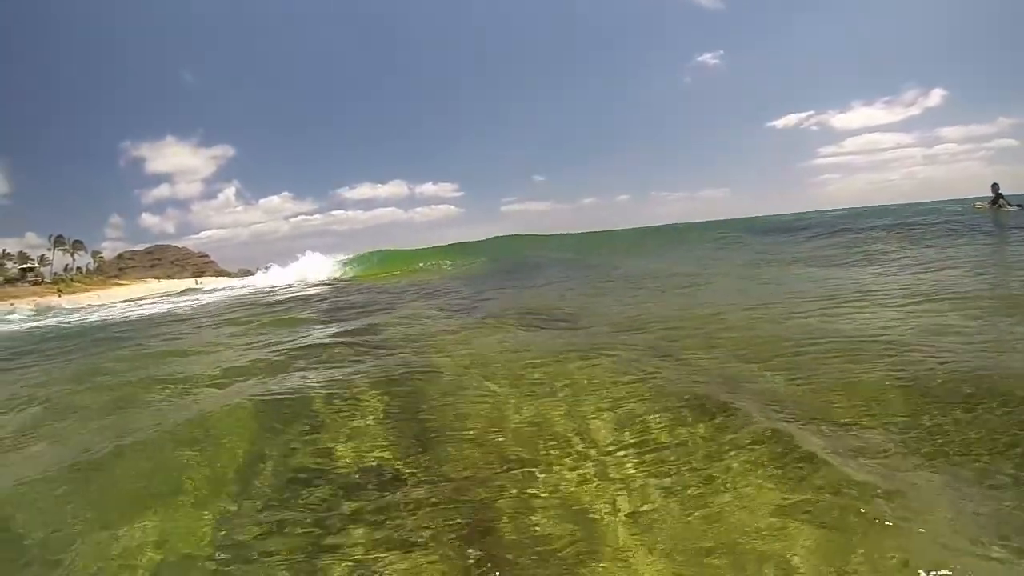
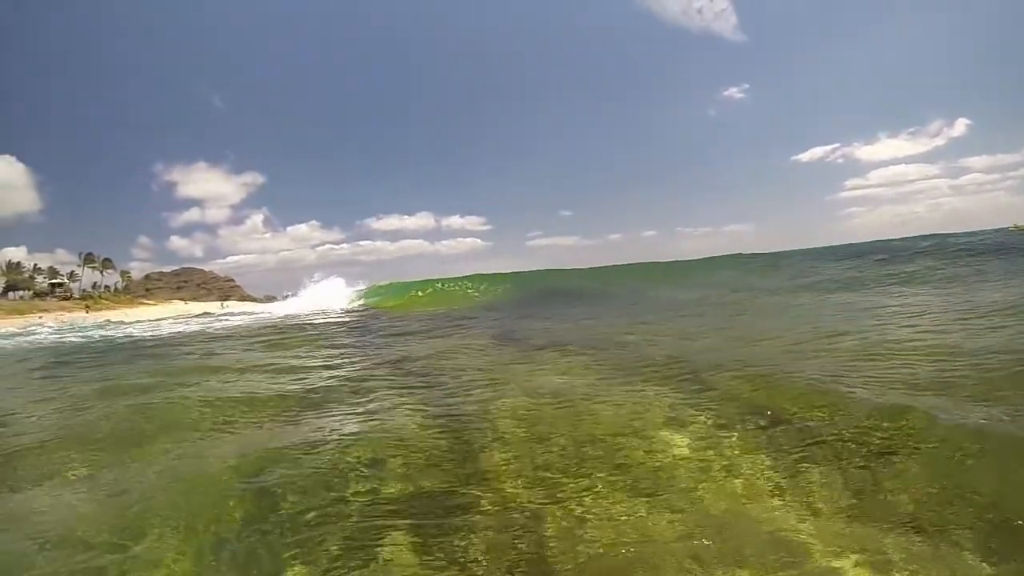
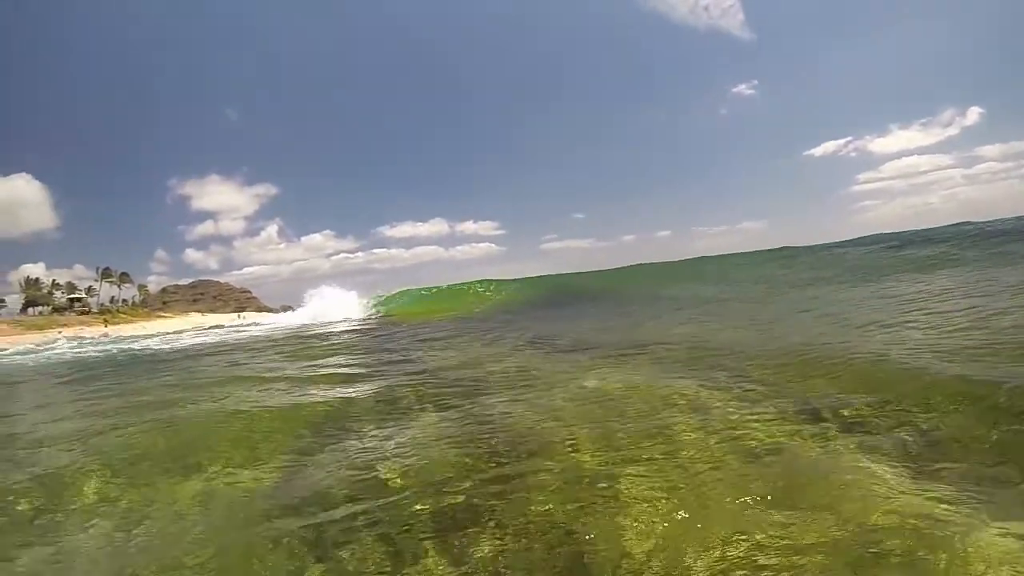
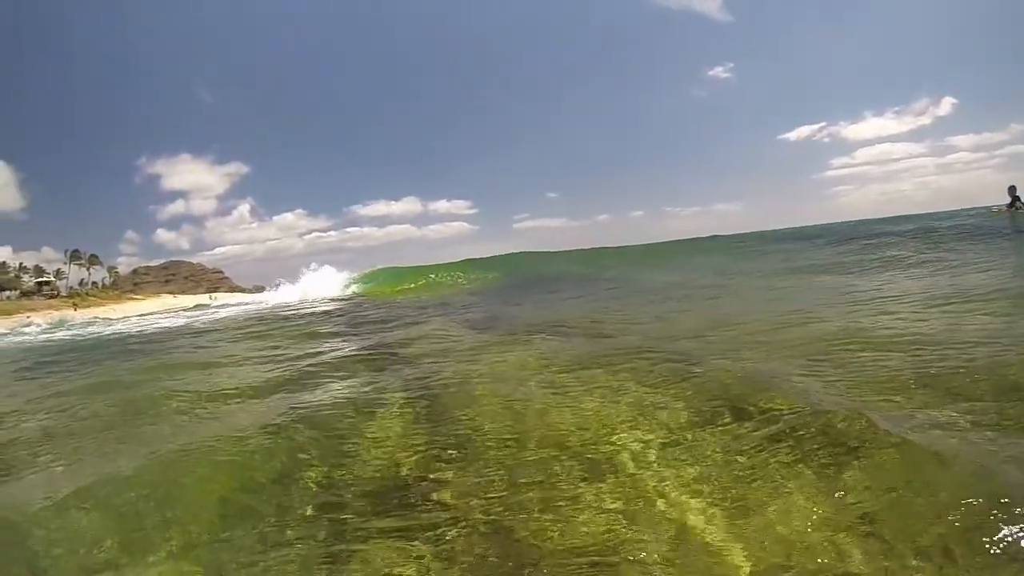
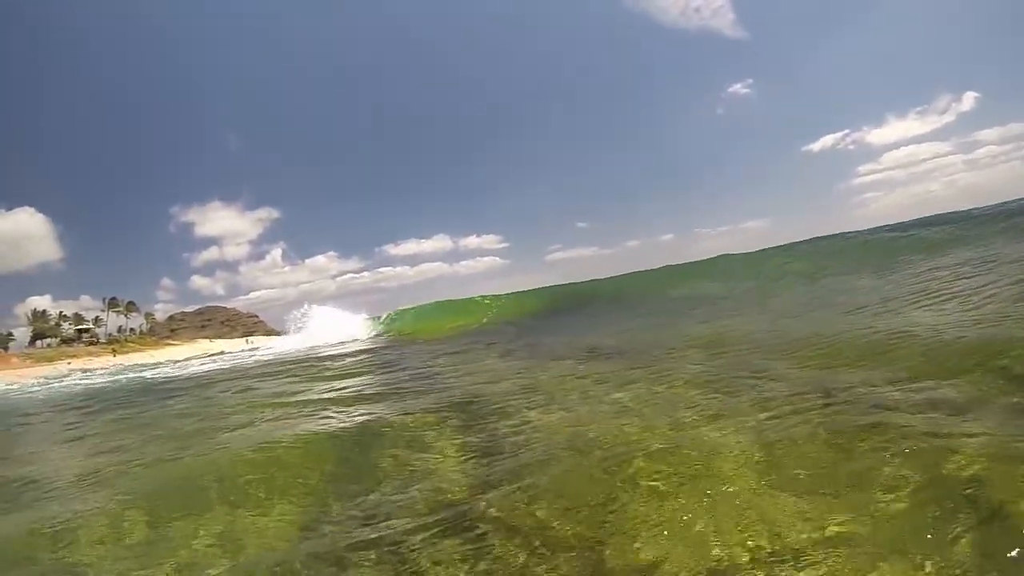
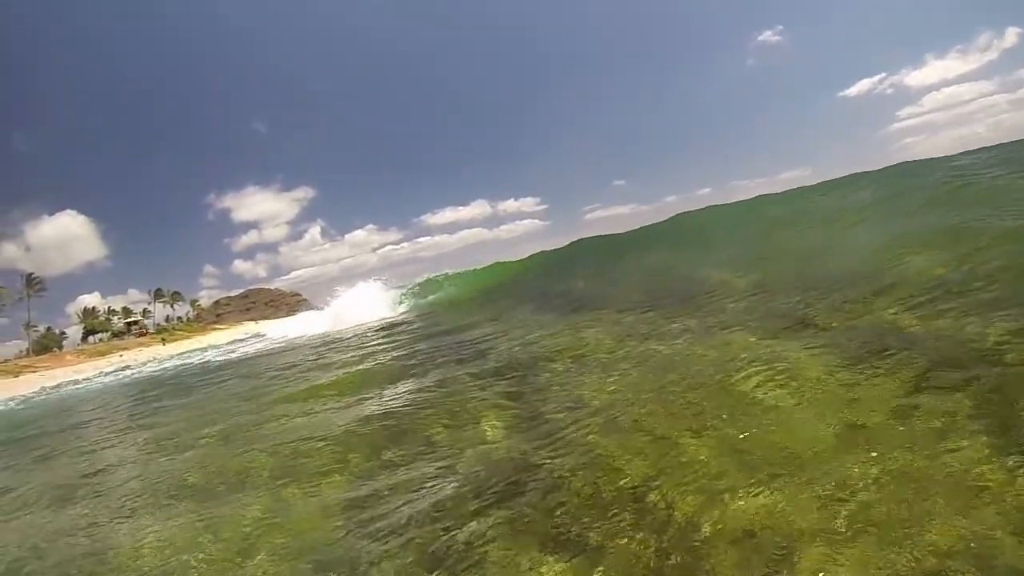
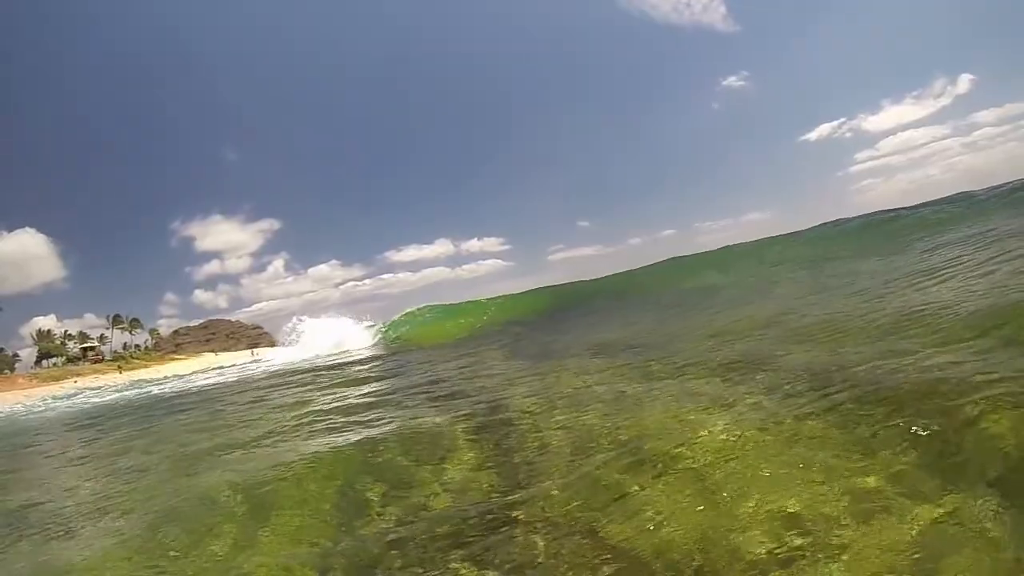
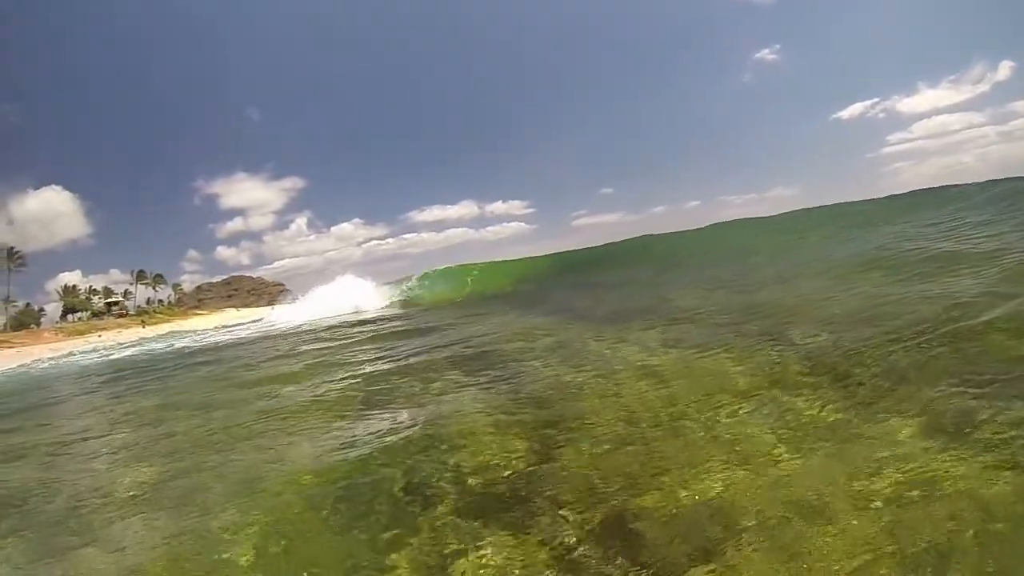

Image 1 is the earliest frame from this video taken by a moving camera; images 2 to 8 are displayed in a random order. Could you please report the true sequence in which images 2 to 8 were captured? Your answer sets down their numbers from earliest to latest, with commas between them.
4, 2, 3, 5, 7, 8, 6
